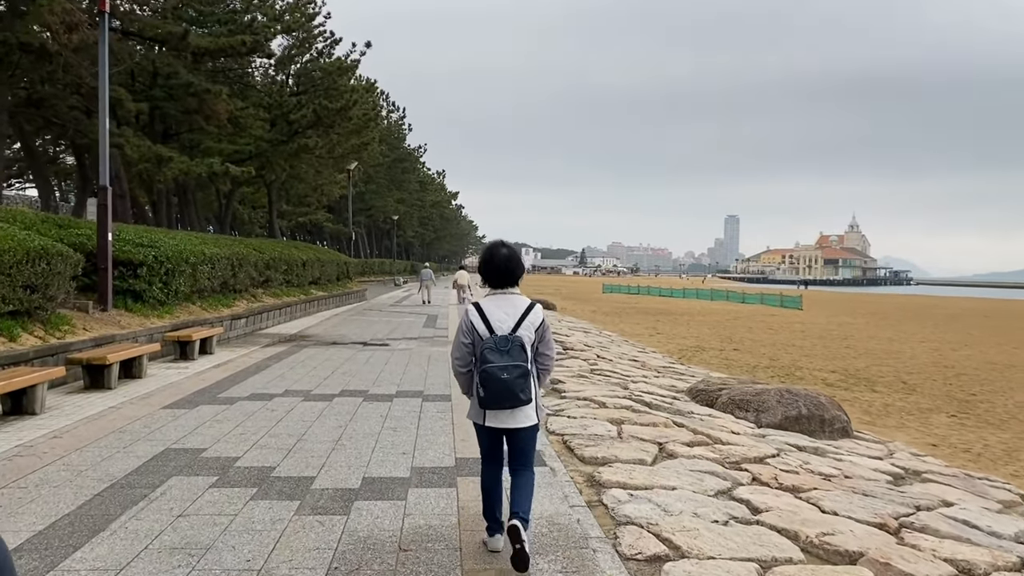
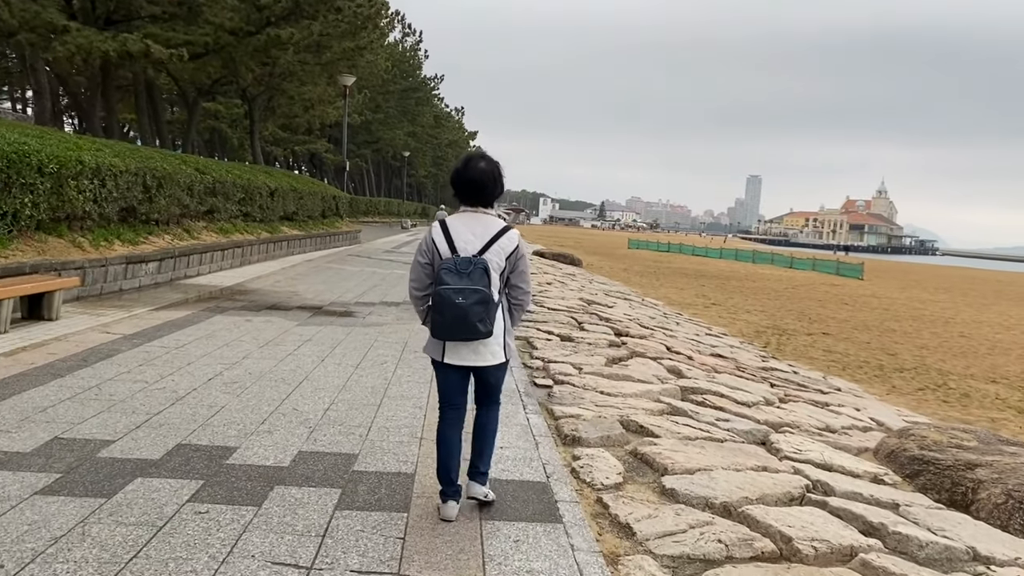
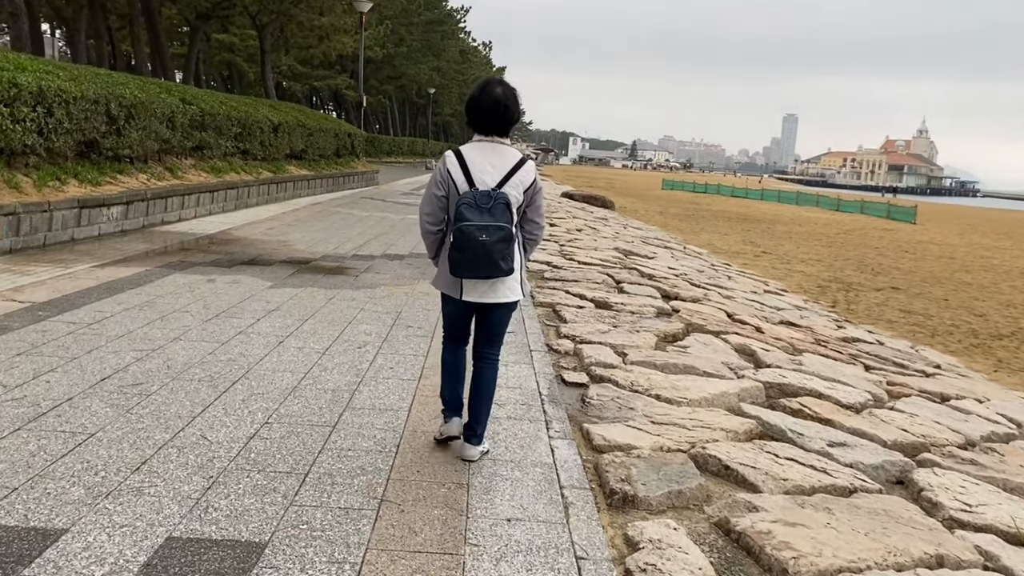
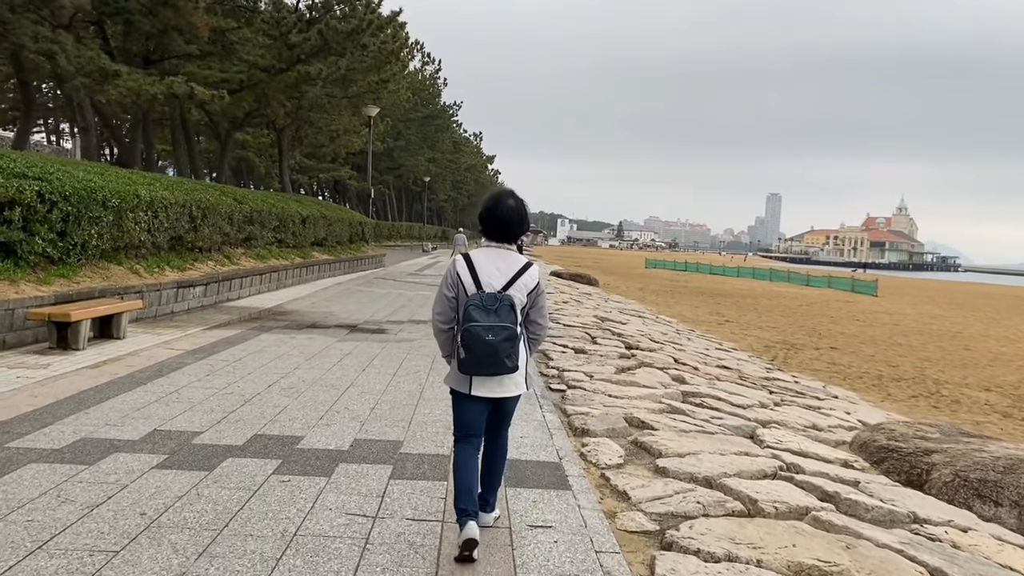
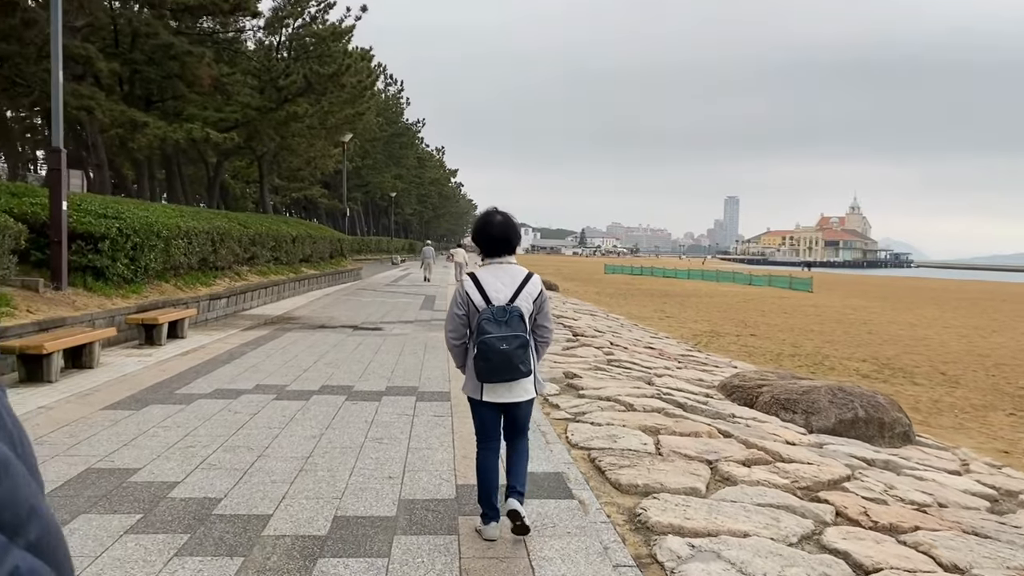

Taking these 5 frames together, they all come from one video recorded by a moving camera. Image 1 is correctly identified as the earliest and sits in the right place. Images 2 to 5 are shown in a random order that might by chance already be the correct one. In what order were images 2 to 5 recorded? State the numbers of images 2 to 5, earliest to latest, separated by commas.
5, 4, 2, 3
